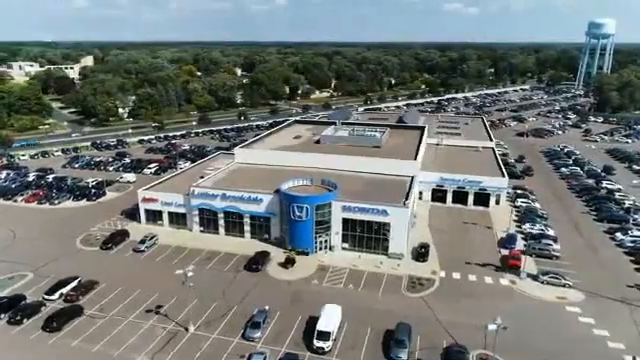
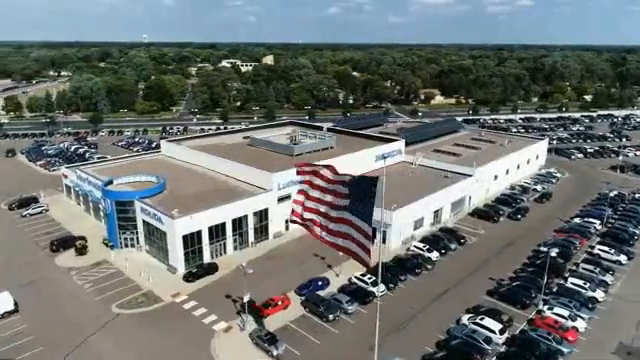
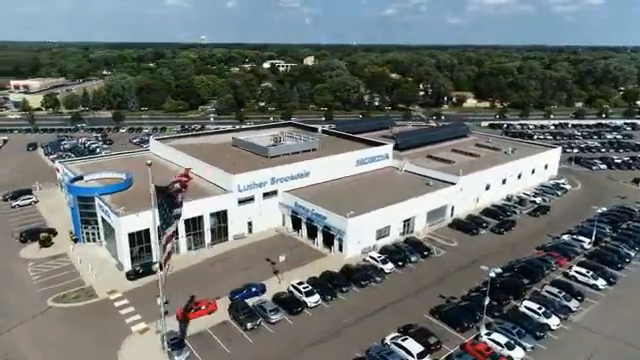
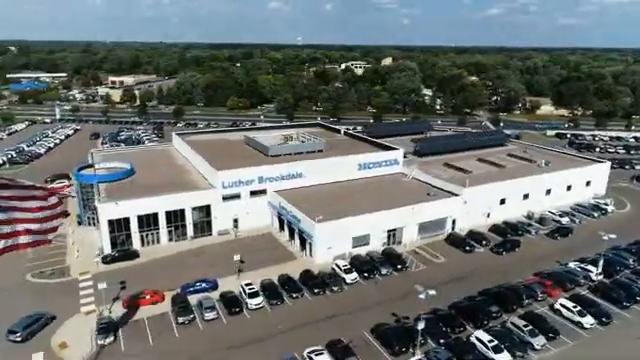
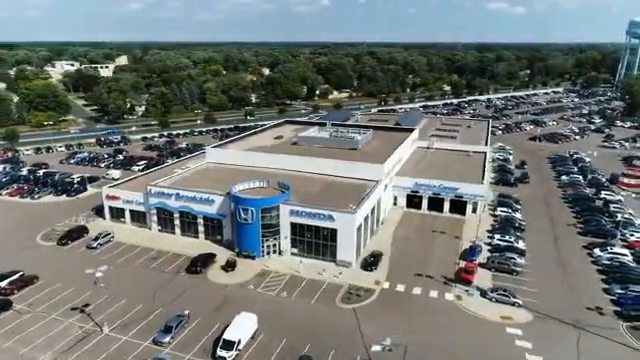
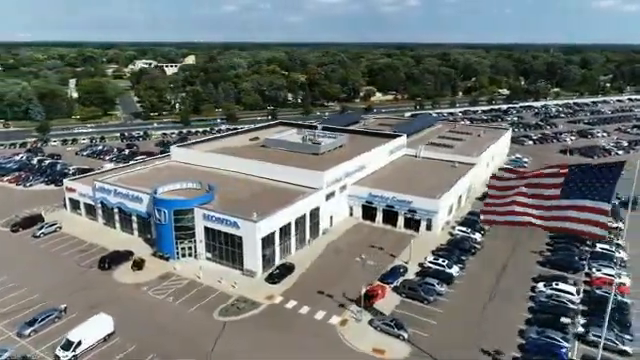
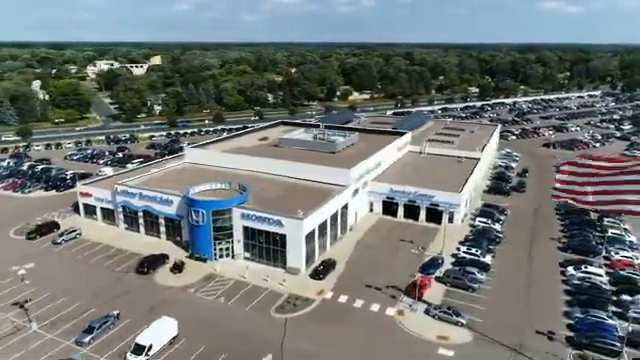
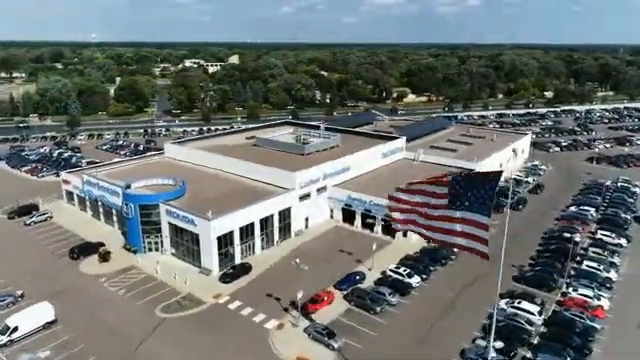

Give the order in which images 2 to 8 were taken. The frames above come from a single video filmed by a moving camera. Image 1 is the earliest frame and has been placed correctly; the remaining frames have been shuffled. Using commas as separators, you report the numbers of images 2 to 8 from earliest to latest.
5, 7, 6, 8, 2, 3, 4
